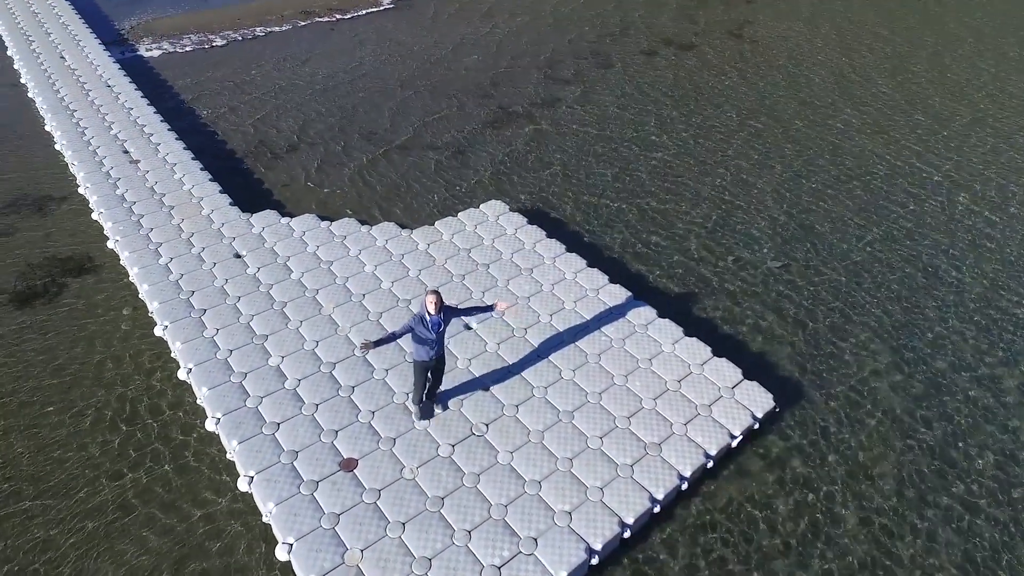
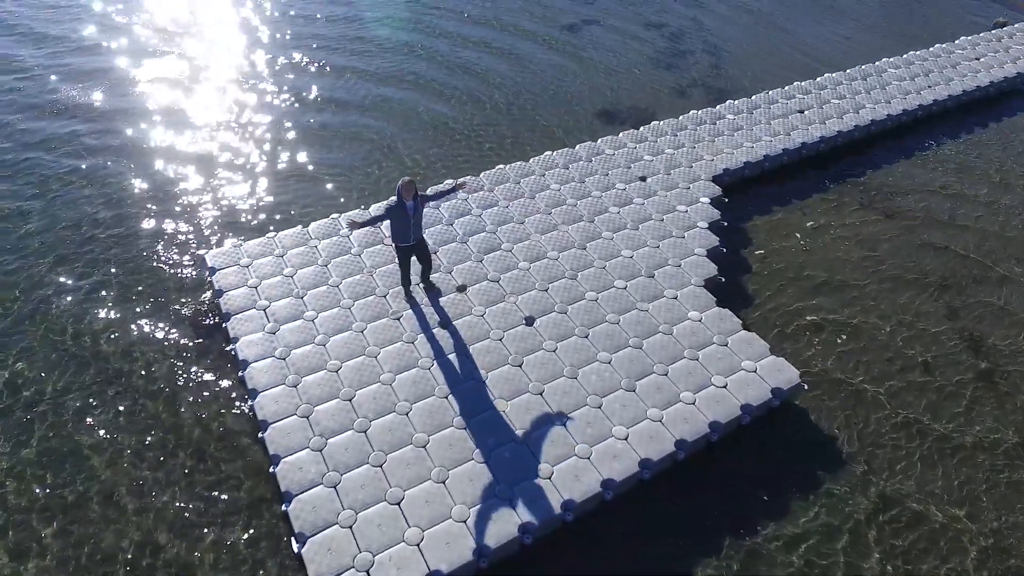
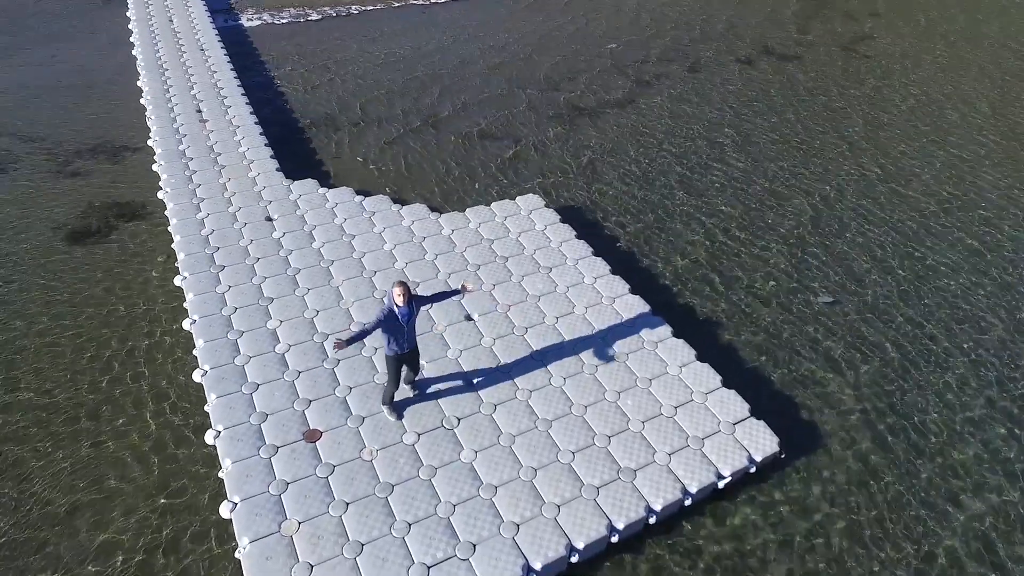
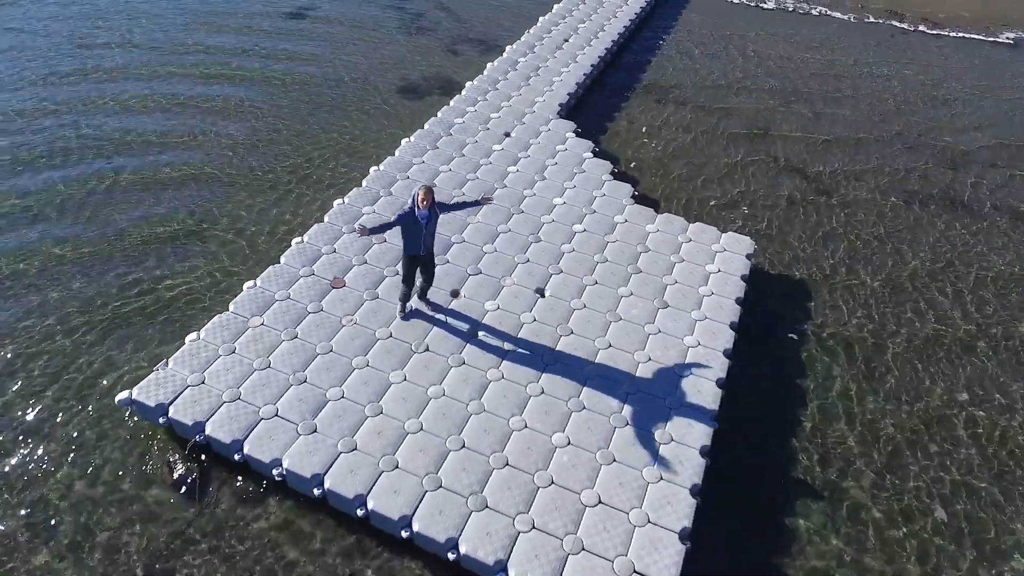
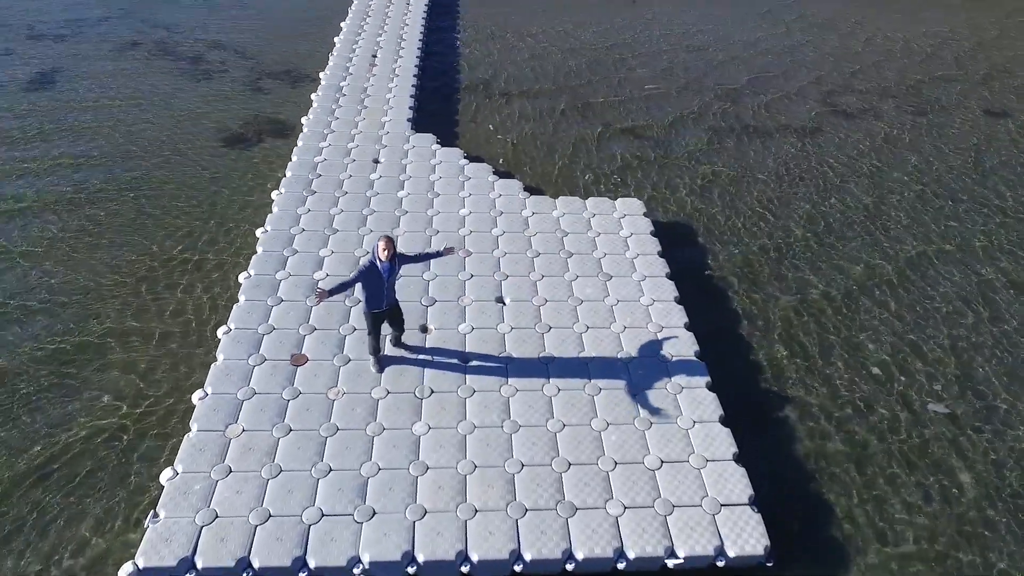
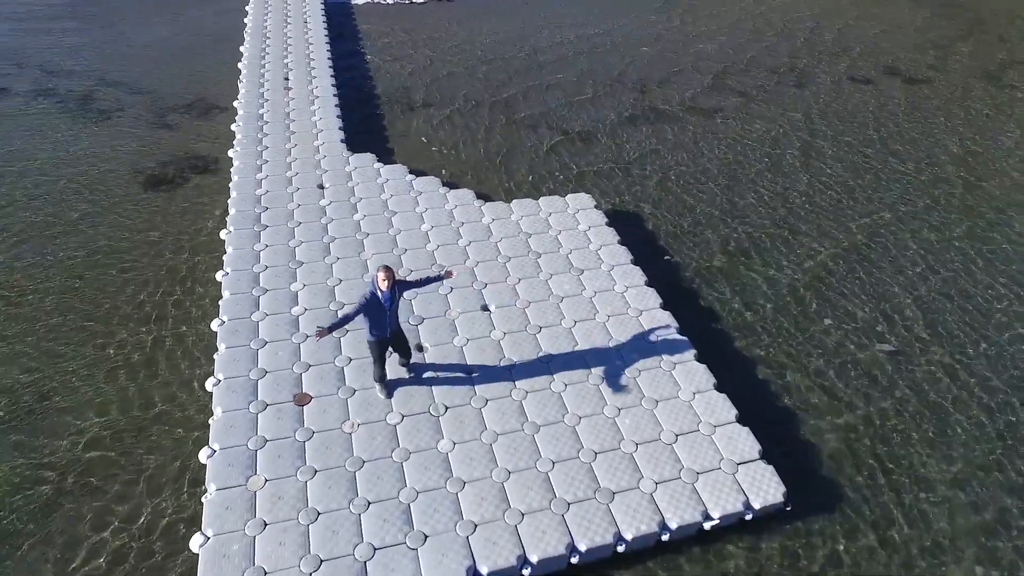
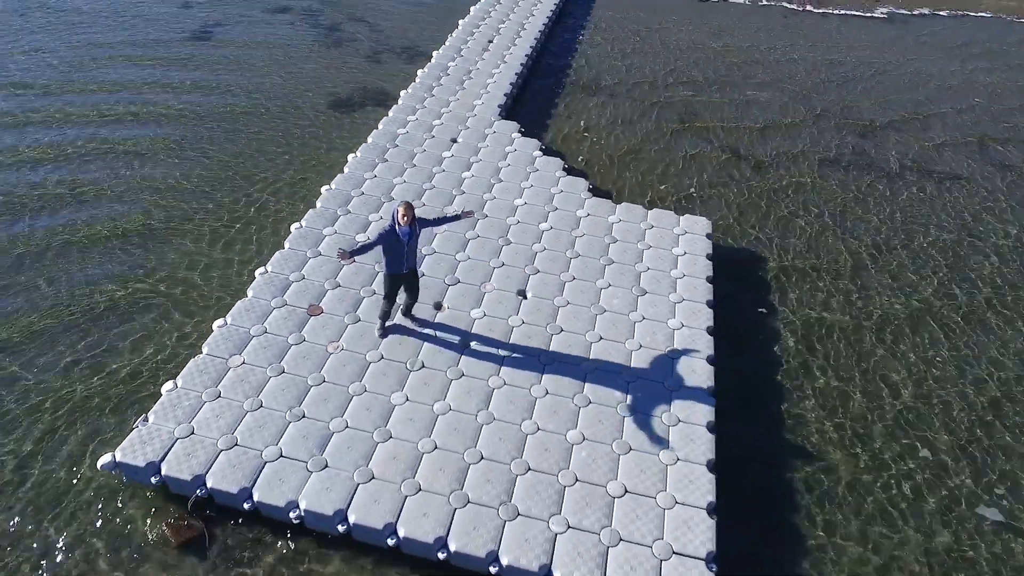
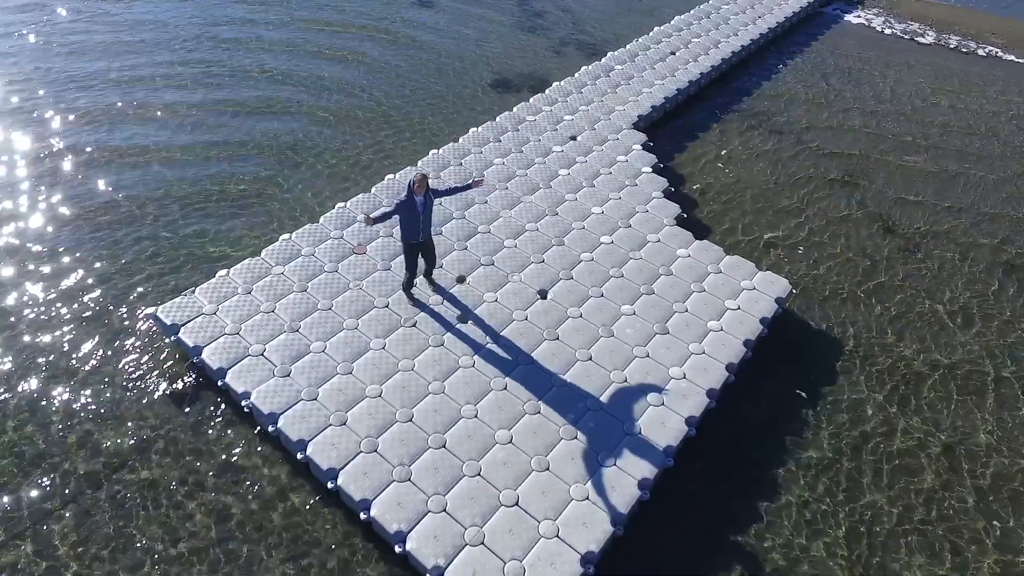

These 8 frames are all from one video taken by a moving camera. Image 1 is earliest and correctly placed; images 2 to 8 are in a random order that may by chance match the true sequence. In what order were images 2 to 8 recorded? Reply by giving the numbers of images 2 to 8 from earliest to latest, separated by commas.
3, 6, 5, 7, 4, 8, 2
